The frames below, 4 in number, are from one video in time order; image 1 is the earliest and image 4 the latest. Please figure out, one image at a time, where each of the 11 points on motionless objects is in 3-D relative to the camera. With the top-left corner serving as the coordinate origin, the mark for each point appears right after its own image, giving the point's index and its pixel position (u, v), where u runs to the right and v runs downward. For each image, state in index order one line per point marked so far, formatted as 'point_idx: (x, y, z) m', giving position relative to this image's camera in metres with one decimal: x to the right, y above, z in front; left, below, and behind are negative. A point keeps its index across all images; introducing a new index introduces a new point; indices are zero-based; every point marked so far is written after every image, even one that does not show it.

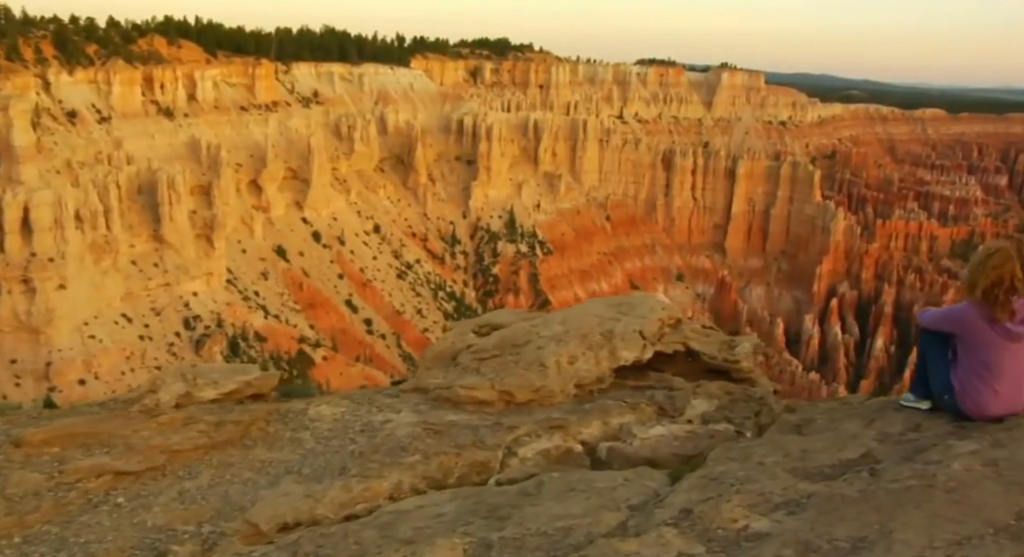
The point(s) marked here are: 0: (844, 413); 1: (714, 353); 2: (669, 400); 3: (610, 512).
0: (+2.6, -1.1, +6.0) m
1: (+2.2, -0.8, +8.3) m
2: (+1.5, -1.1, +7.2) m
3: (+0.5, -1.3, +4.2) m
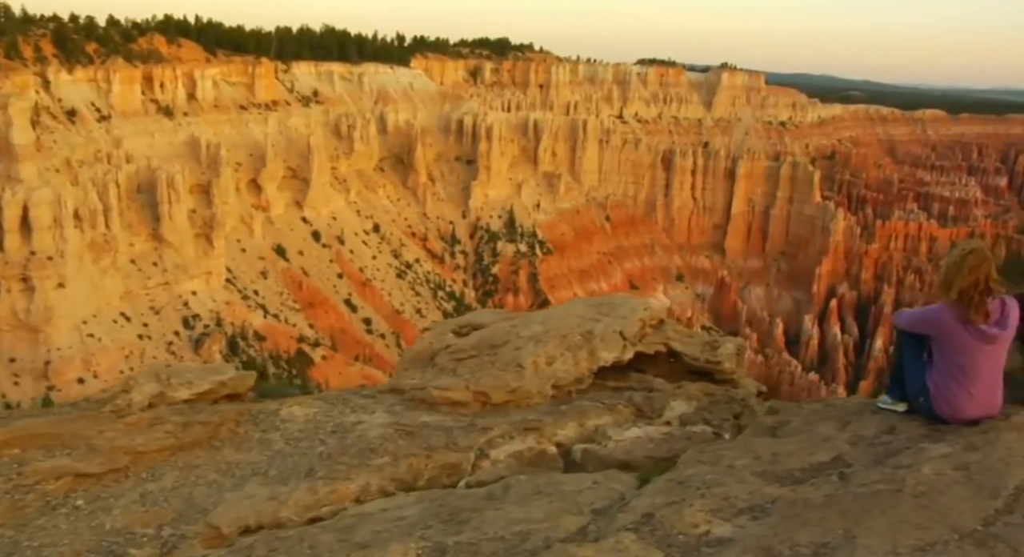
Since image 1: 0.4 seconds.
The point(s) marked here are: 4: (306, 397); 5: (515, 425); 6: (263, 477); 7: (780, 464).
0: (+2.4, -1.1, +6.0) m
1: (+2.0, -0.8, +8.2) m
2: (+1.2, -1.1, +7.1) m
3: (+0.3, -1.3, +4.1) m
4: (-1.9, -1.1, +7.2) m
5: (0.0, -1.2, +6.4) m
6: (-1.8, -1.4, +5.4) m
7: (+1.7, -1.1, +4.8) m
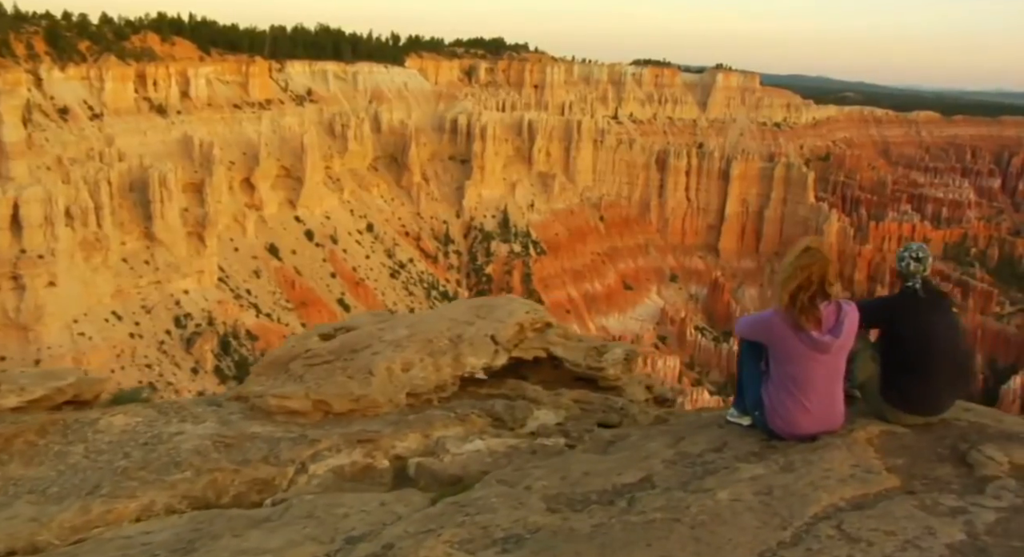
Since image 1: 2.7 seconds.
0: (+1.1, -1.1, +5.5) m
1: (+0.7, -0.8, +7.8) m
2: (0.0, -1.1, +6.7) m
3: (-1.0, -1.3, +3.7) m
4: (-3.2, -1.1, +6.7) m
5: (-1.3, -1.2, +5.9) m
6: (-3.0, -1.4, +4.9) m
7: (+0.4, -1.2, +4.3) m
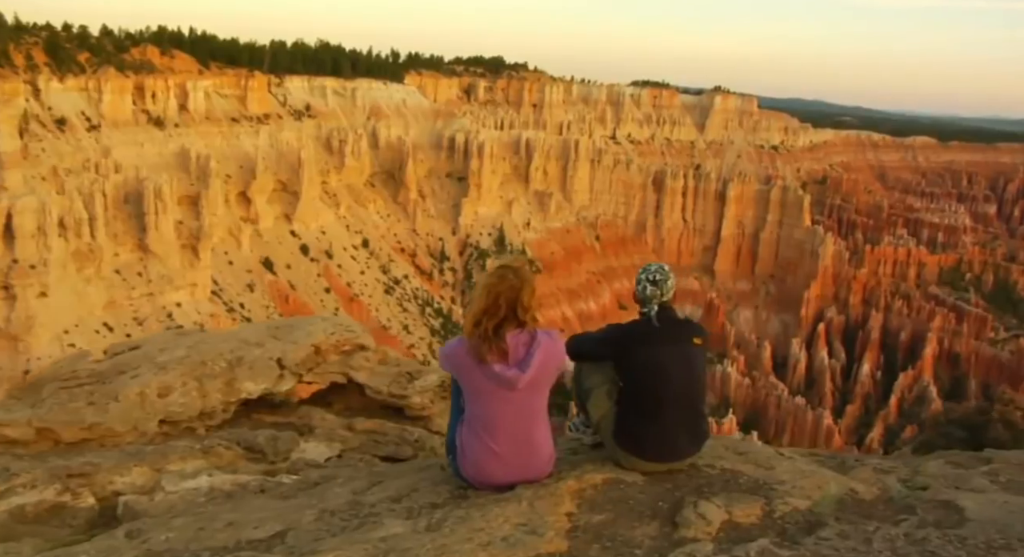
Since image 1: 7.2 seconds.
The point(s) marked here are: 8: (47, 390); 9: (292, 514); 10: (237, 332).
0: (-0.7, -1.2, +4.8) m
1: (-1.2, -1.0, +7.1) m
2: (-1.9, -1.3, +6.0) m
3: (-2.8, -1.3, +3.0) m
4: (-5.0, -1.2, +6.0) m
5: (-3.1, -1.3, +5.3) m
6: (-4.9, -1.4, +4.3) m
7: (-1.5, -1.2, +3.6) m
8: (-3.8, -0.9, +6.3) m
9: (-1.1, -1.2, +3.9) m
10: (-2.5, -0.5, +7.1) m
